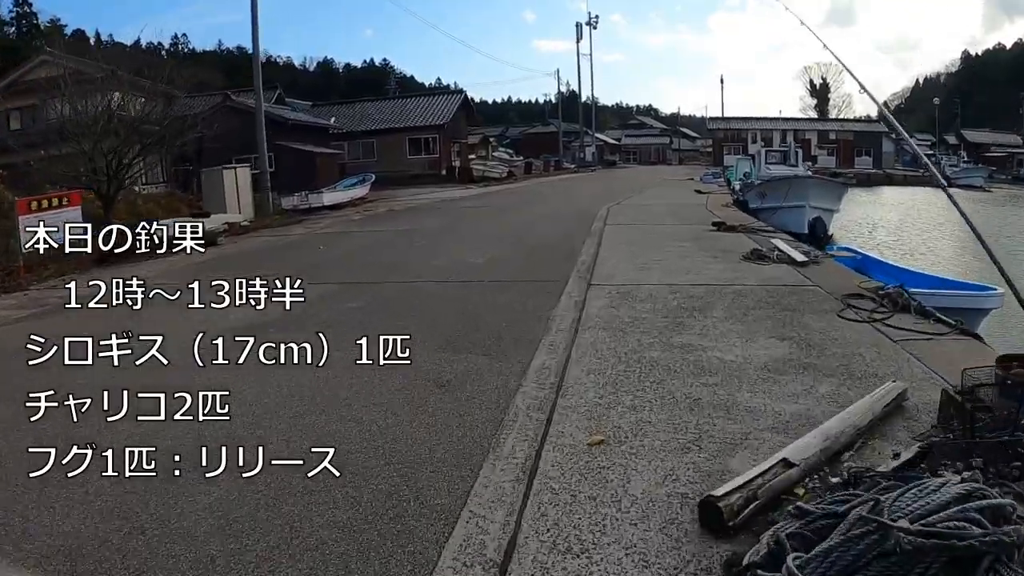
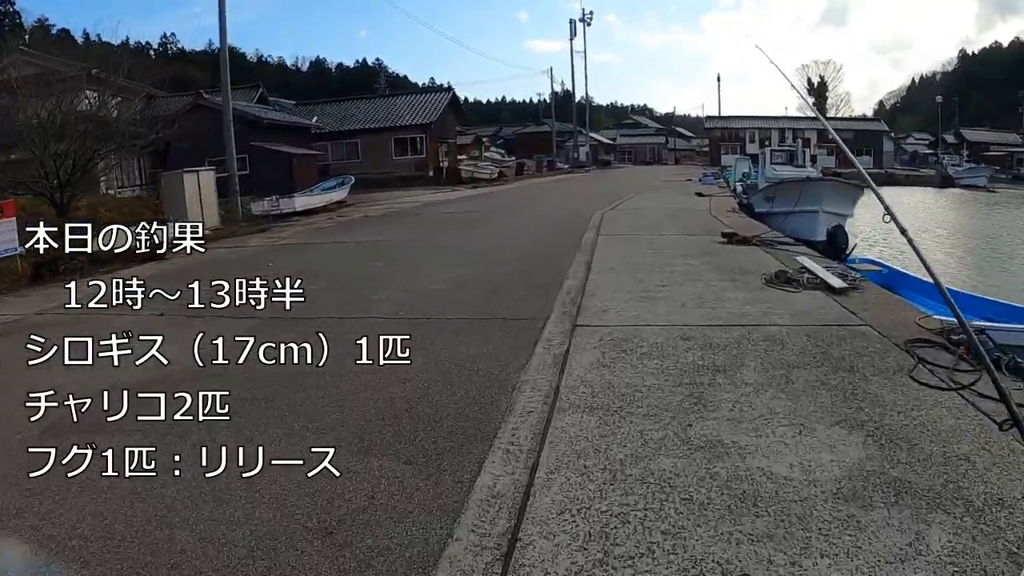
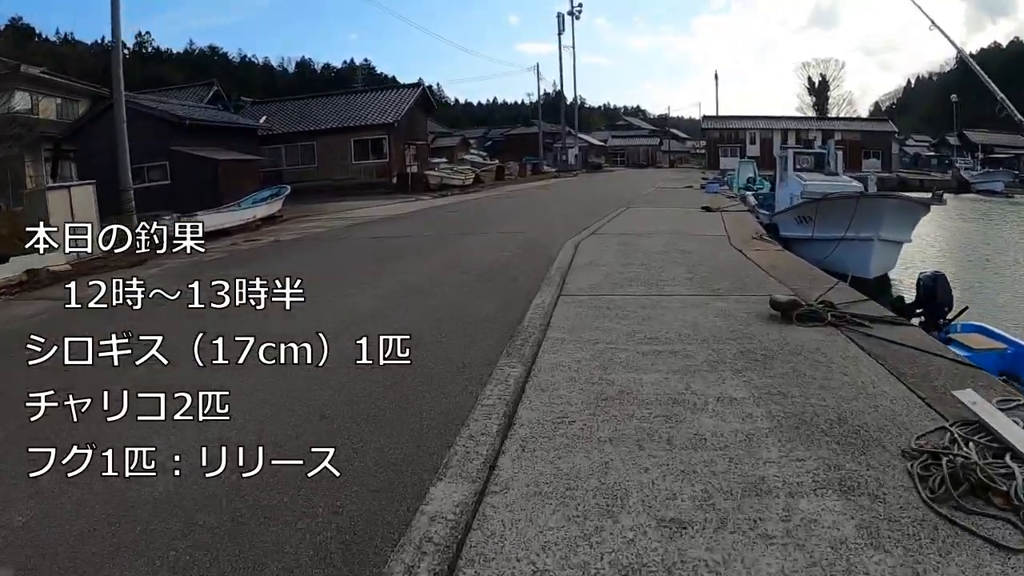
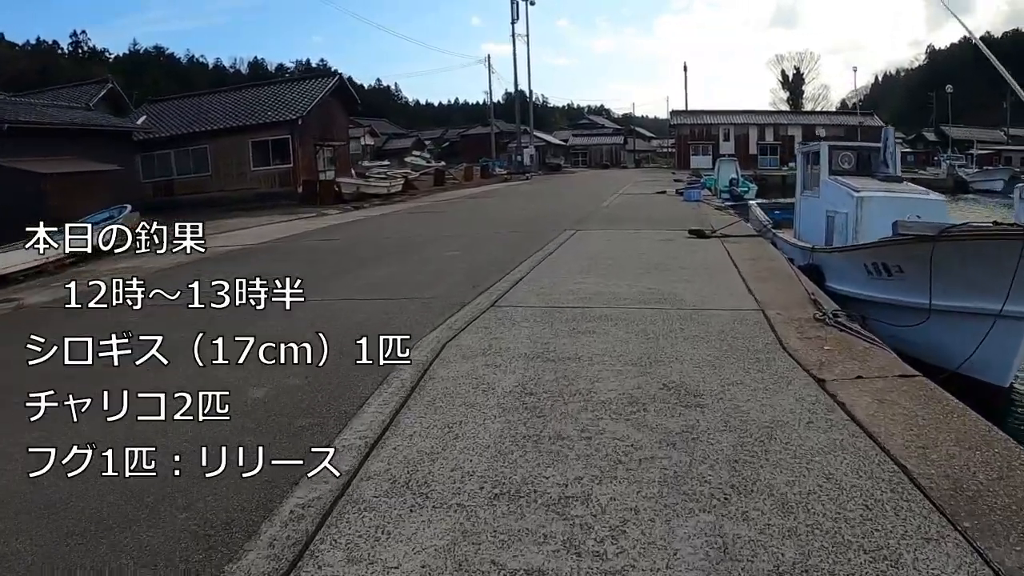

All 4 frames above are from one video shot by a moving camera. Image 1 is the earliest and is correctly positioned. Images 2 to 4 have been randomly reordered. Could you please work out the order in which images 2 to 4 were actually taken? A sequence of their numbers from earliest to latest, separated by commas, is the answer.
2, 3, 4
